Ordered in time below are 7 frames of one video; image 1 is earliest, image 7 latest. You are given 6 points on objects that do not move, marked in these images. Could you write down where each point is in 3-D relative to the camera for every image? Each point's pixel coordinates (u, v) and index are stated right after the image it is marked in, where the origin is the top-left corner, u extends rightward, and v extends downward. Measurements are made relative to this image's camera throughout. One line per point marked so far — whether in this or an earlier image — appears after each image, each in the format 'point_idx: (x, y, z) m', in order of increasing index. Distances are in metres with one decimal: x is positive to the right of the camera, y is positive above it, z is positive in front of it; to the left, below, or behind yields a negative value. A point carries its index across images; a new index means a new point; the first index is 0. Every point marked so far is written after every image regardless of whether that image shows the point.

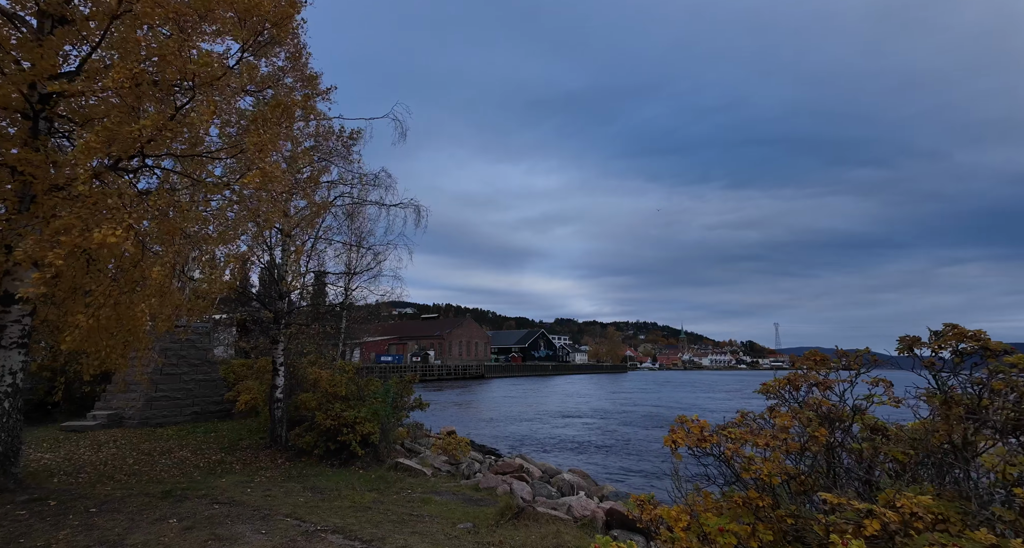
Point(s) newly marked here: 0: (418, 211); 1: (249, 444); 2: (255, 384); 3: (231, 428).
0: (-2.1, +1.3, +11.8) m
1: (-5.7, -3.7, +11.3) m
2: (-6.7, -2.9, +13.7) m
3: (-6.8, -3.7, +12.7) m
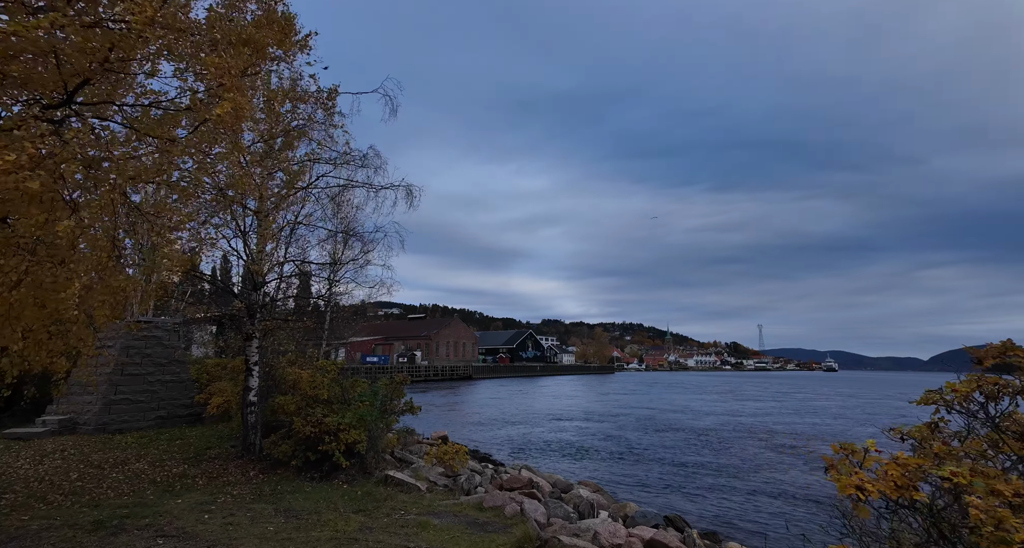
0: (-2.1, +1.5, +10.6) m
1: (-5.6, -3.4, +10.0) m
2: (-6.7, -2.6, +12.4) m
3: (-6.8, -3.5, +11.4) m
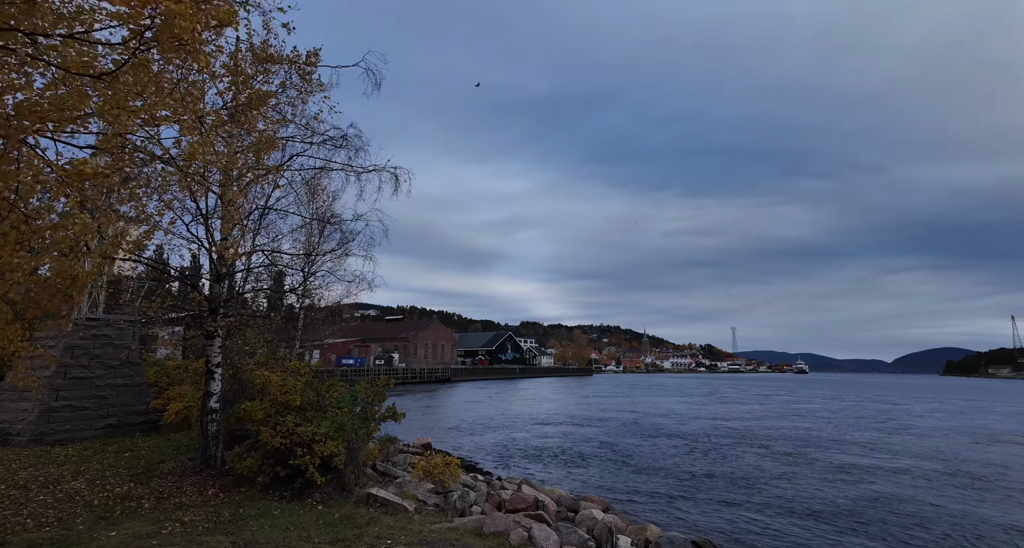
0: (-2.1, +1.7, +9.5) m
1: (-5.7, -3.2, +8.7) m
2: (-6.9, -2.5, +11.1) m
3: (-6.9, -3.3, +10.1) m
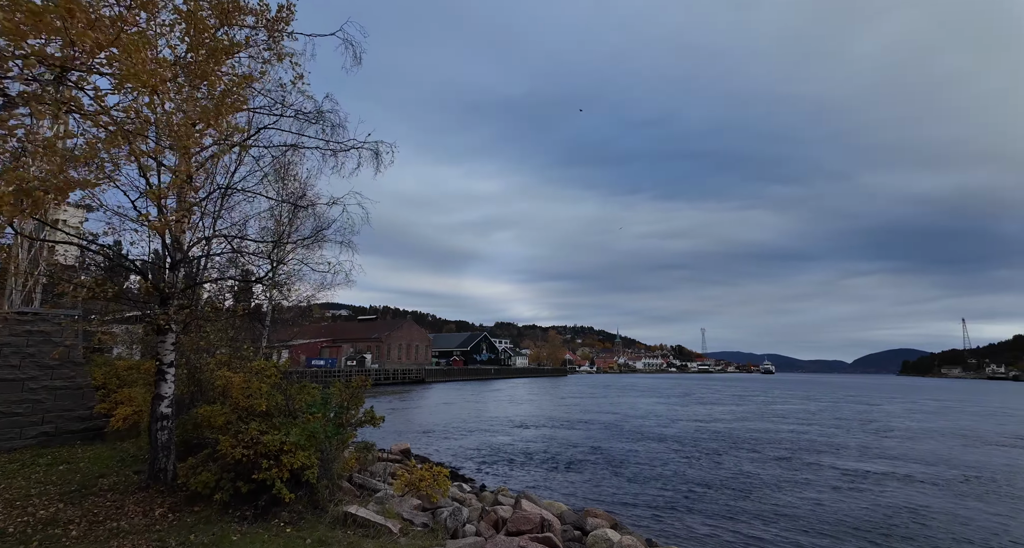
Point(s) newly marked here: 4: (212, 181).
0: (-2.2, +1.9, +8.5) m
1: (-5.7, -3.0, +7.5) m
2: (-7.0, -2.2, +9.8) m
3: (-7.0, -3.1, +8.8) m
4: (-5.0, +1.6, +8.7) m
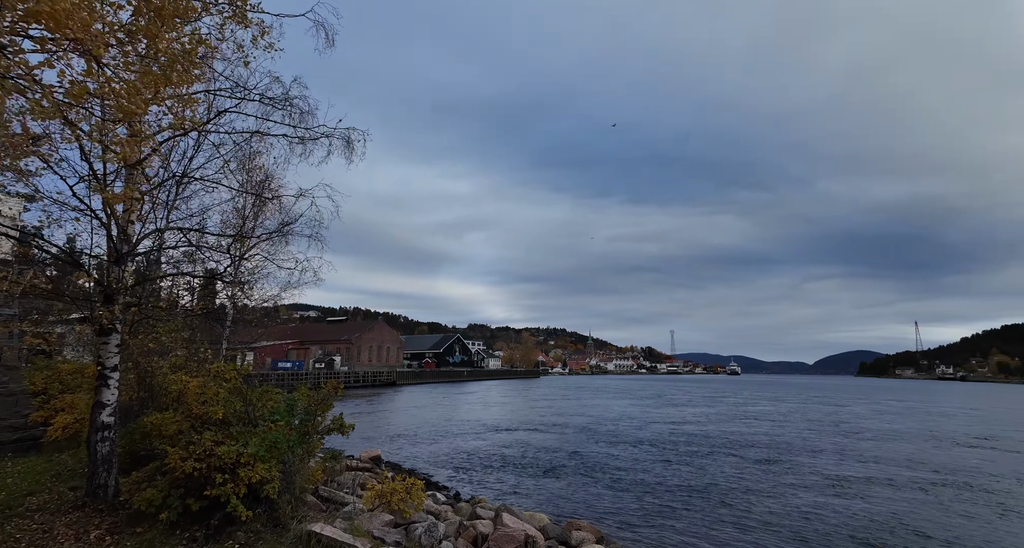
0: (-2.4, +2.0, +7.9) m
1: (-6.0, -2.9, +6.7) m
2: (-7.4, -2.1, +9.0) m
3: (-7.4, -3.0, +7.9) m
4: (-5.3, +1.6, +7.9) m
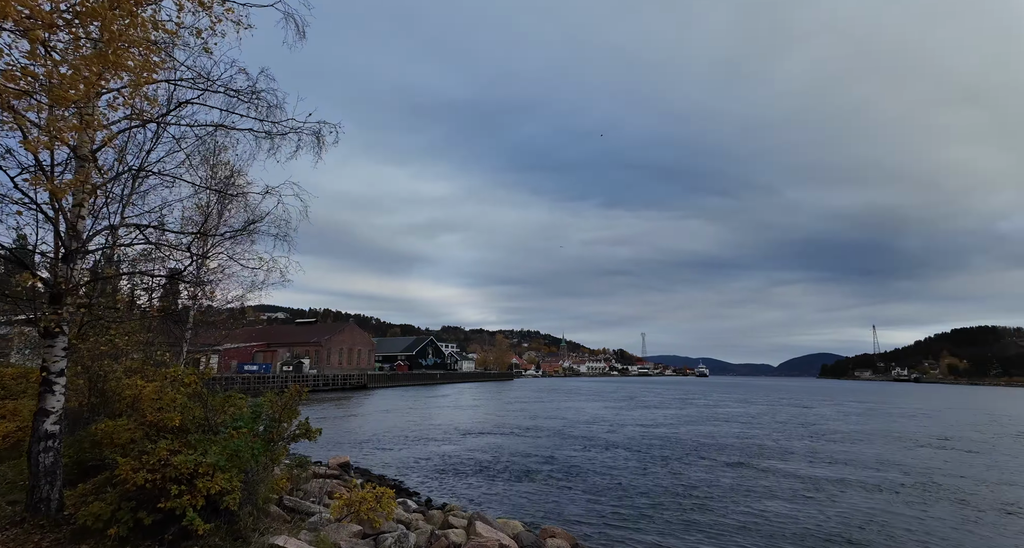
0: (-2.8, +1.9, +7.6) m
1: (-6.3, -2.9, +6.2) m
2: (-7.8, -2.1, +8.4) m
3: (-7.8, -3.0, +7.4) m
4: (-5.6, +1.6, +7.5) m
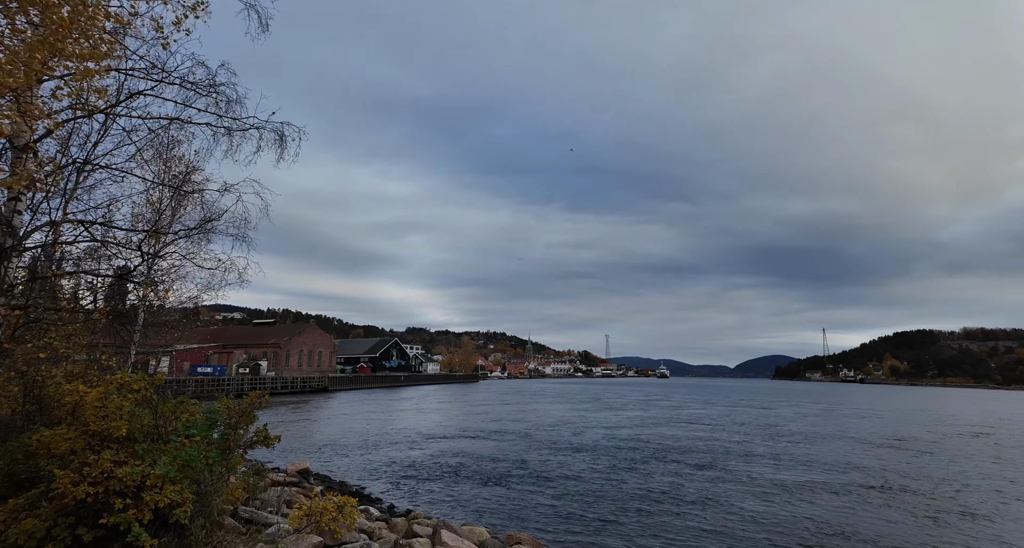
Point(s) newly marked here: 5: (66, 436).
0: (-3.2, +1.9, +7.3) m
1: (-6.7, -2.9, +5.7) m
2: (-8.3, -2.1, +7.8) m
3: (-8.2, -2.9, +6.8) m
4: (-6.0, +1.7, +7.0) m
5: (-5.6, -2.0, +6.5) m
